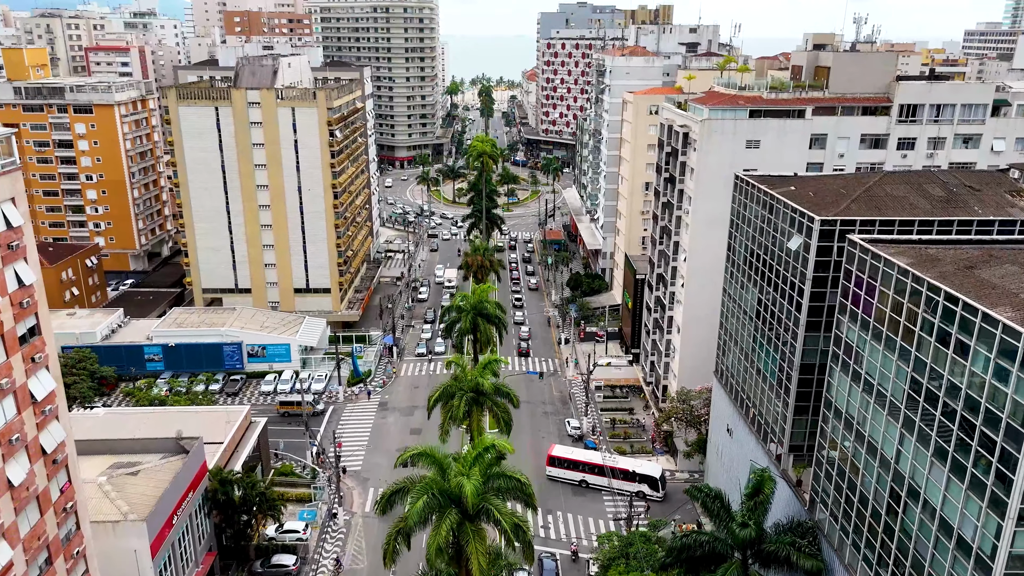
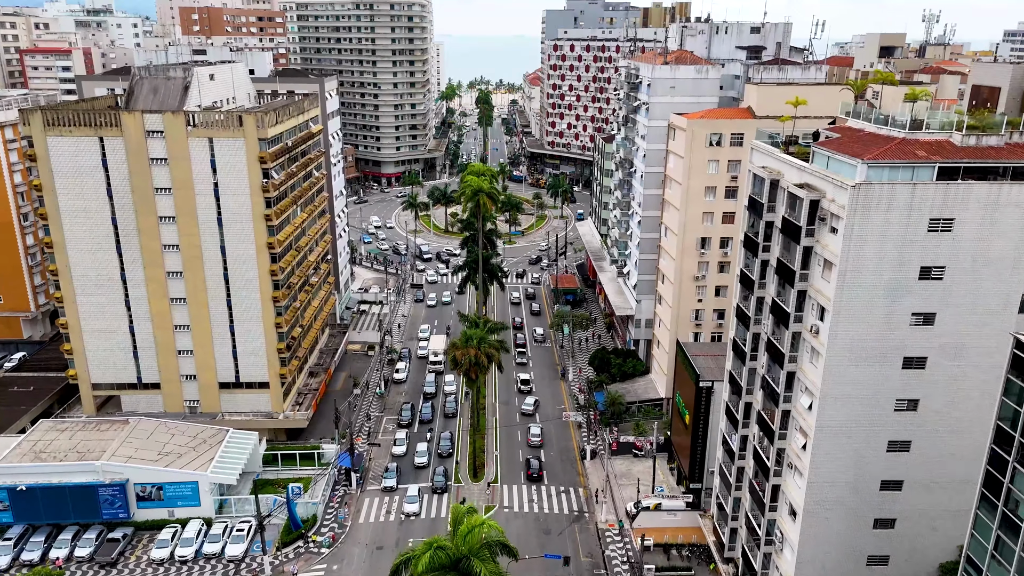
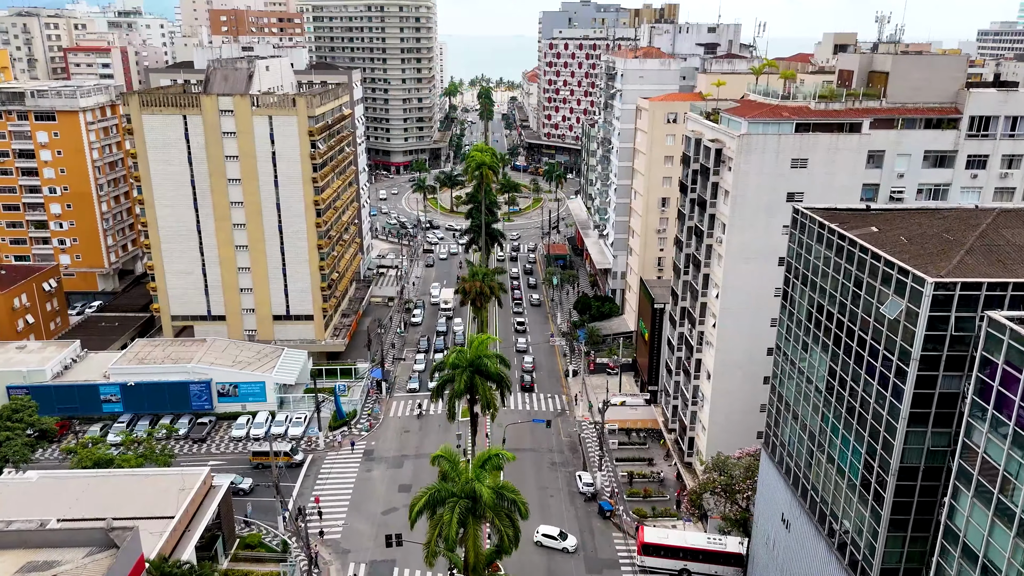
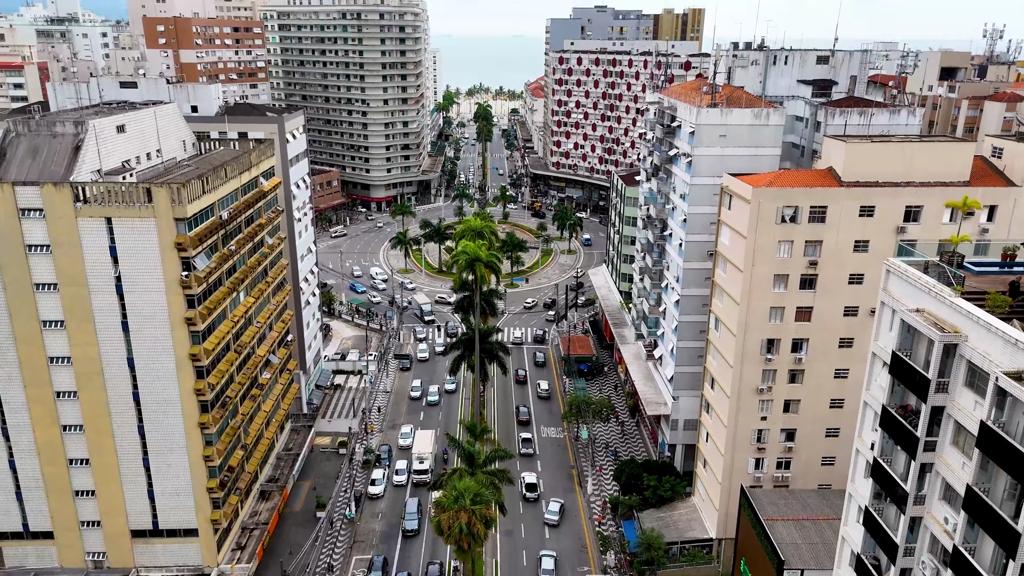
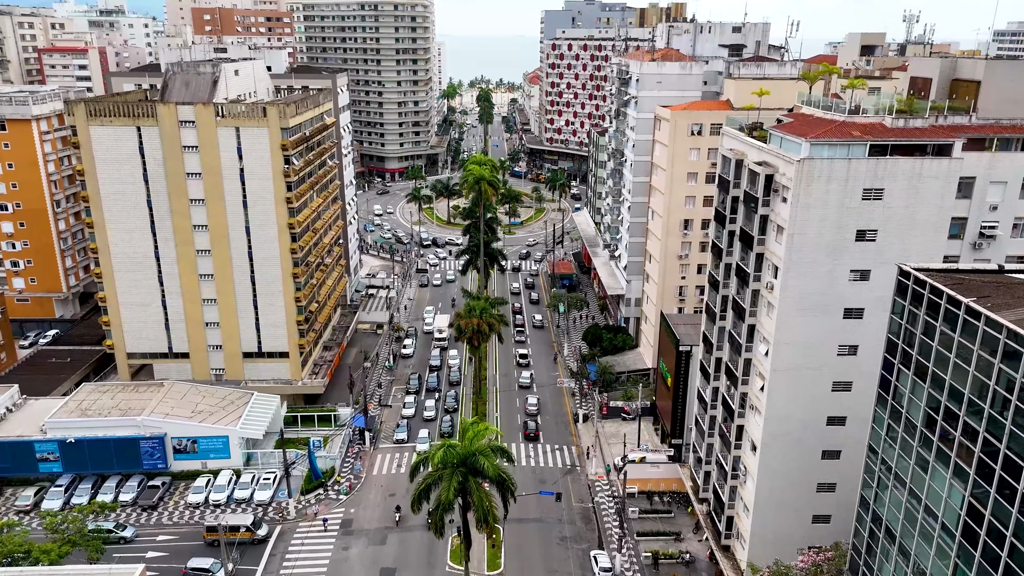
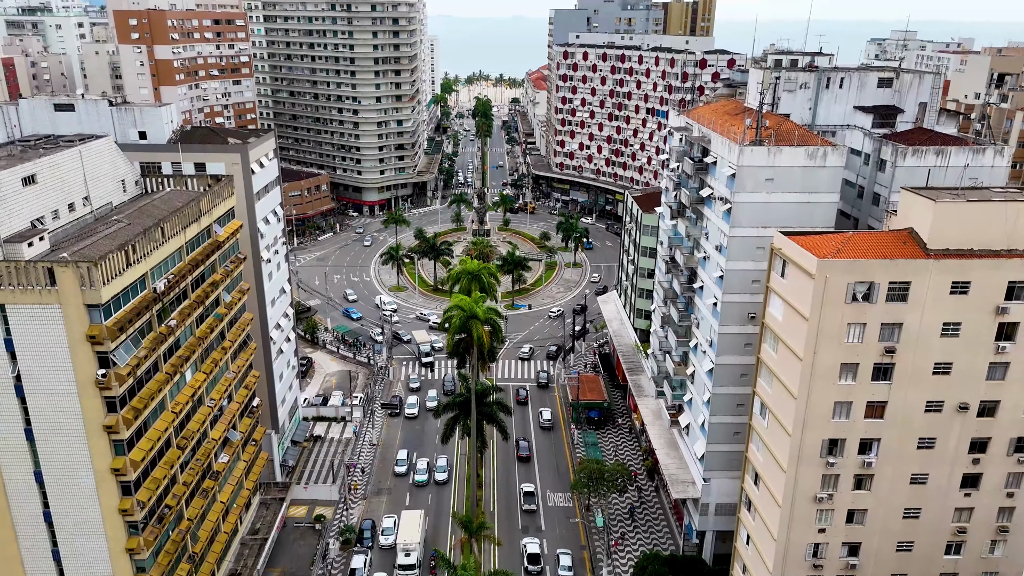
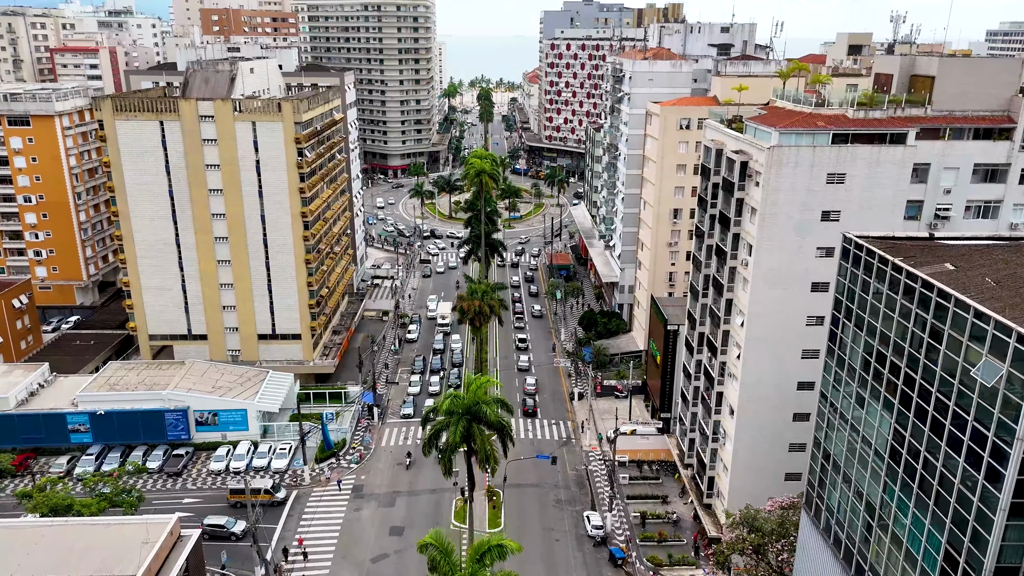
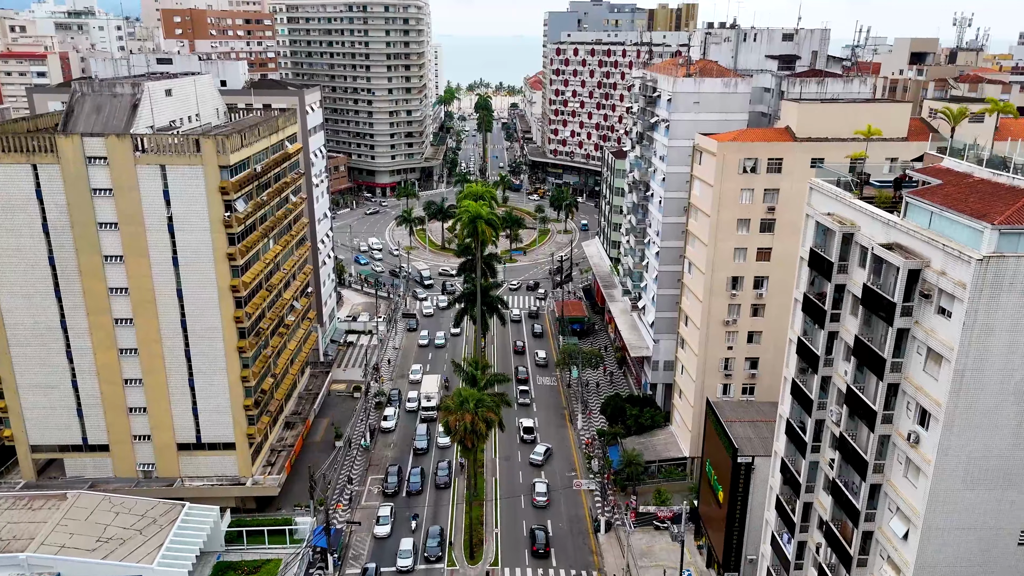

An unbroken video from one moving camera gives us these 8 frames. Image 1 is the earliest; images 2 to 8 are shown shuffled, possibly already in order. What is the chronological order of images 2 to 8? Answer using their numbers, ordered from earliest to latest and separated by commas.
3, 7, 5, 2, 8, 4, 6
